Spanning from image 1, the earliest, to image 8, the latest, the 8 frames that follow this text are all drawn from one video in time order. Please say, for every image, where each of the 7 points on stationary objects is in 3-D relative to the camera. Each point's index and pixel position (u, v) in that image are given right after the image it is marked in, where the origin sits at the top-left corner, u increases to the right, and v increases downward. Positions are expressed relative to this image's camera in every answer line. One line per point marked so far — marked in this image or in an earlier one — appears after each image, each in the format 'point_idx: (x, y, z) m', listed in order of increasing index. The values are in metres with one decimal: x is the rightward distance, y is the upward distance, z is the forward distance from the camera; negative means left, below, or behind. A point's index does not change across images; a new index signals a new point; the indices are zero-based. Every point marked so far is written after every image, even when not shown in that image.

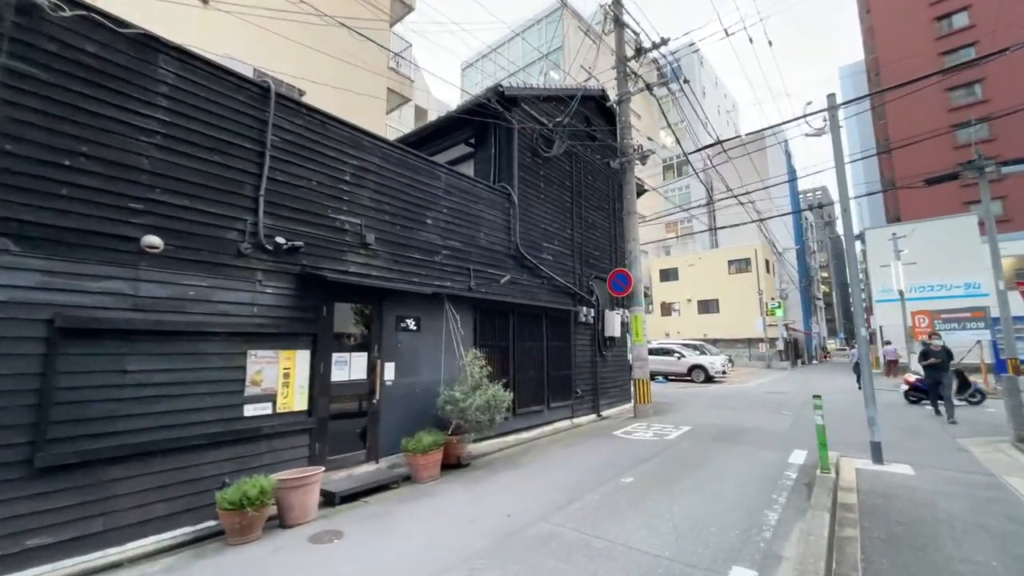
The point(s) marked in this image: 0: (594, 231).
0: (+2.3, +1.7, +12.6) m
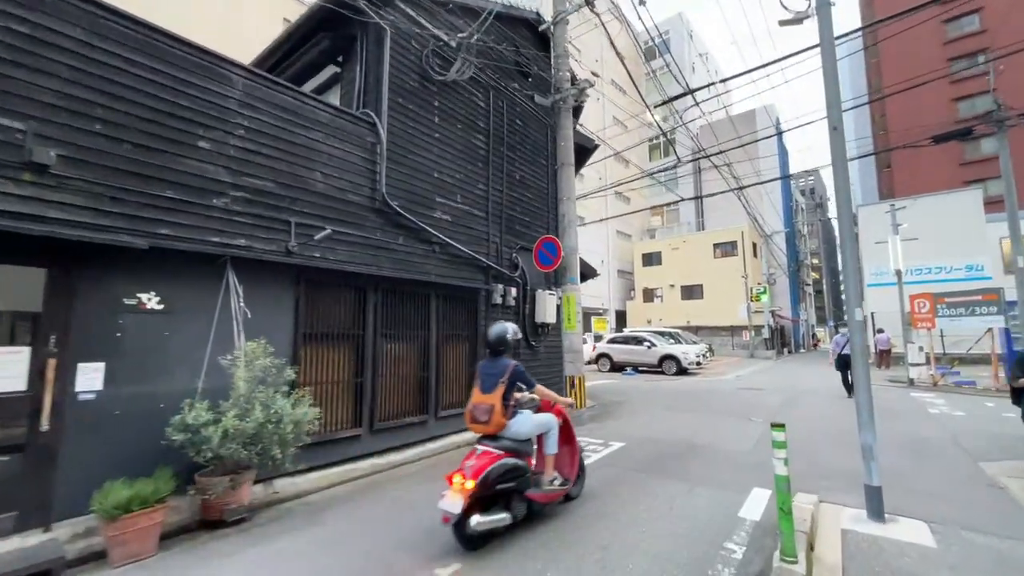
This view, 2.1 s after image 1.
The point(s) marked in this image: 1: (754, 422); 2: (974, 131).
0: (+0.2, +2.3, +10.0) m
1: (+4.7, -2.7, +8.5) m
2: (+12.9, +4.4, +12.2) m
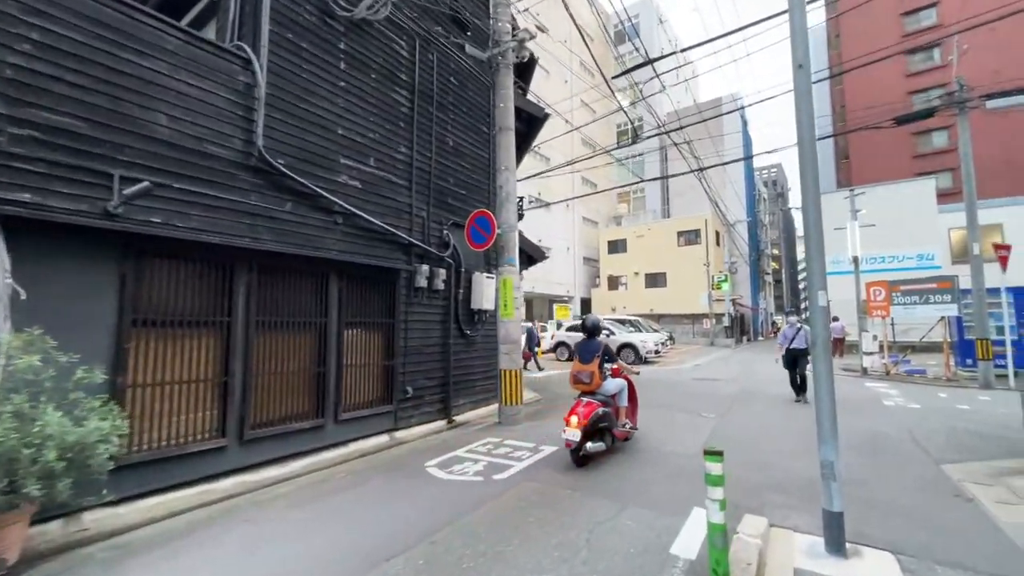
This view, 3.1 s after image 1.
0: (-1.1, +2.6, +8.8) m
1: (+3.4, -2.4, +7.7) m
2: (+11.4, +4.7, +11.7) m
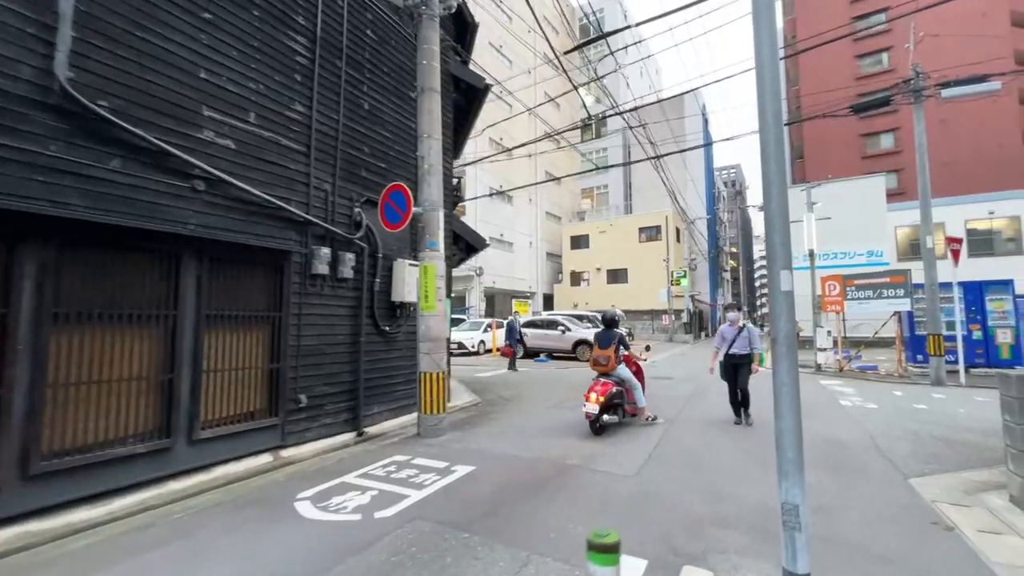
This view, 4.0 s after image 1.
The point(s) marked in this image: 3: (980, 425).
0: (-2.3, +2.8, +7.5) m
1: (+2.2, -2.2, +6.8) m
2: (+9.9, +4.9, +11.4) m
3: (+7.4, -2.2, +6.9) m
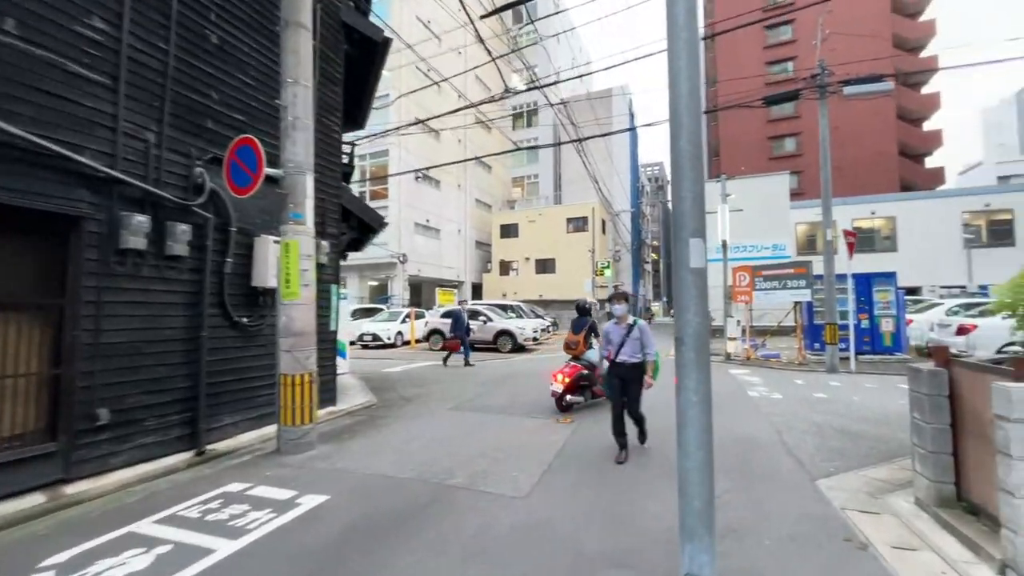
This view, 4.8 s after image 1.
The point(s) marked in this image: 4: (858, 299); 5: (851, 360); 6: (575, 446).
0: (-3.9, +3.1, +6.0) m
1: (+0.6, -2.0, +6.1) m
2: (+7.7, +5.1, +11.6) m
3: (+5.8, -2.0, +7.0) m
4: (+9.9, -0.3, +12.5) m
5: (+9.0, -1.9, +11.5) m
6: (+0.8, -2.0, +5.7) m
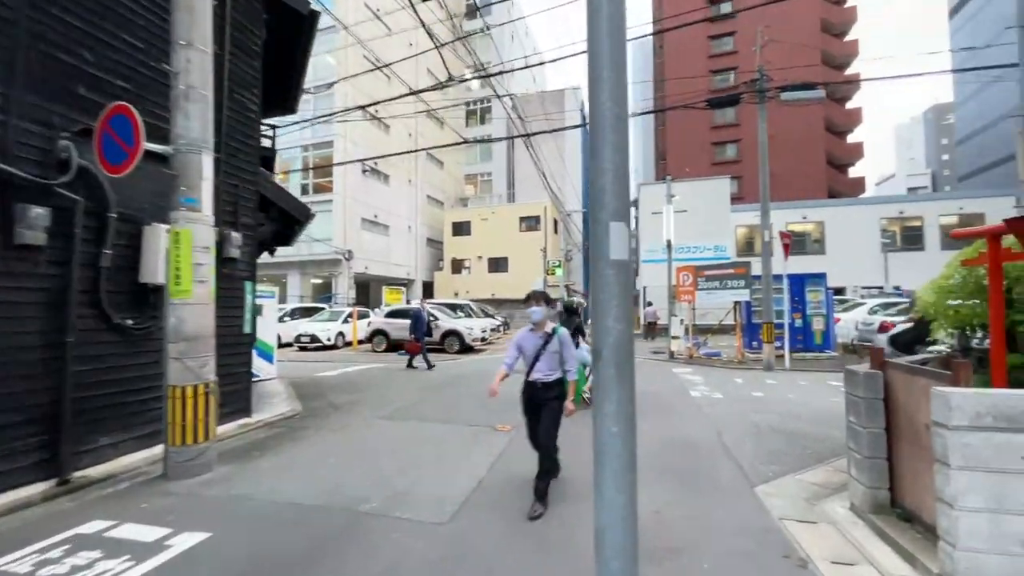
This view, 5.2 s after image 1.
0: (-4.7, +3.1, +5.1) m
1: (-0.2, -2.0, +5.7) m
2: (+6.2, +5.1, +11.9) m
3: (+4.8, -2.0, +7.1) m
4: (+8.3, -0.3, +12.9) m
5: (+7.5, -1.9, +11.9) m
6: (0.0, -2.0, +5.3) m
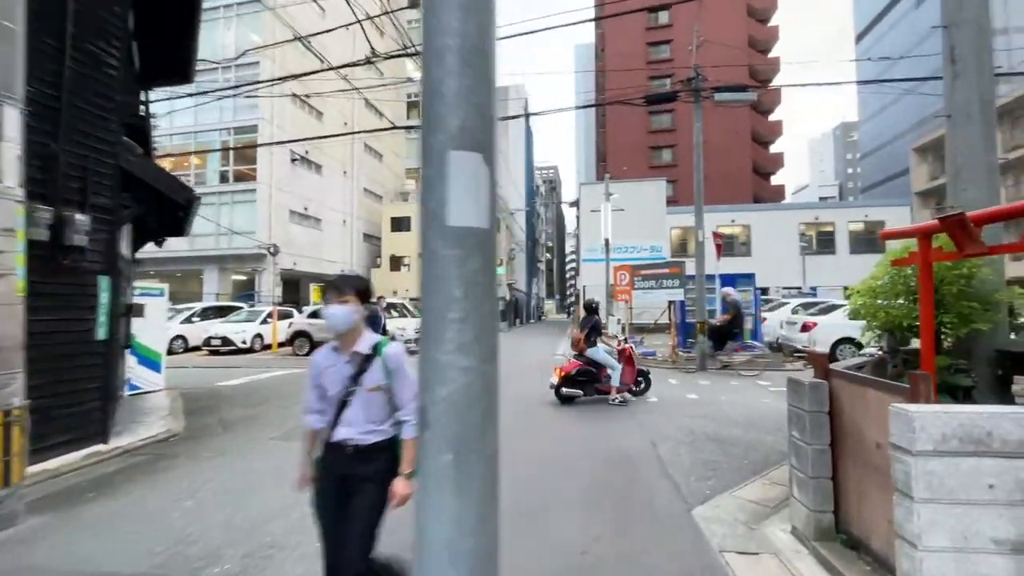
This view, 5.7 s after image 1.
0: (-5.5, +3.2, +3.7) m
1: (-1.2, -2.0, +4.9) m
2: (+4.5, +5.2, +11.8) m
3: (+3.6, -2.0, +6.9) m
4: (+6.4, -0.3, +13.2) m
5: (+5.7, -1.9, +12.1) m
6: (-0.9, -2.0, +4.5) m
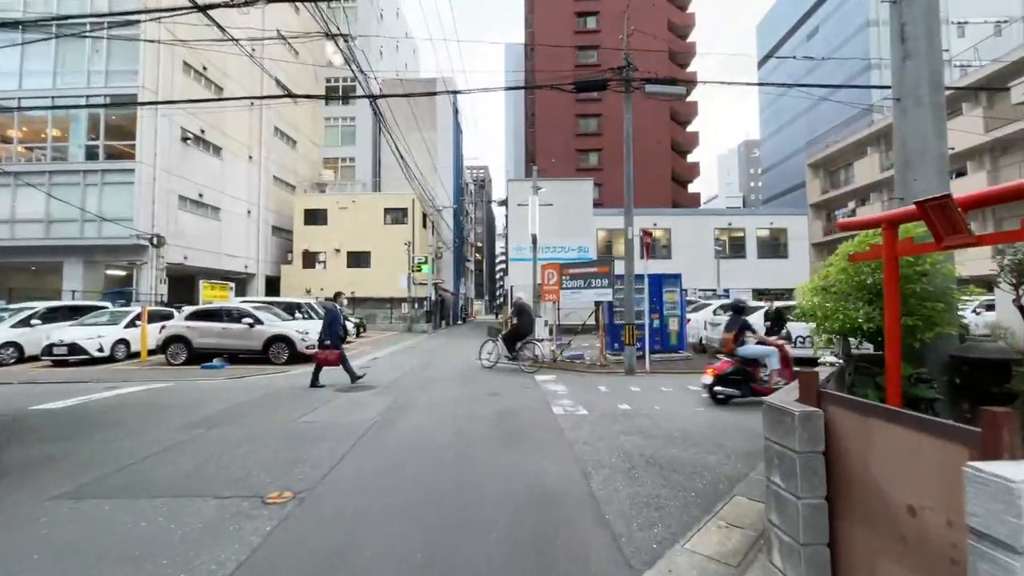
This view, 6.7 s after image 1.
0: (-6.1, +3.3, +1.6) m
1: (-2.1, -1.9, +3.4) m
2: (+2.5, +5.2, +11.2) m
3: (+2.3, -2.0, +6.1) m
4: (+4.1, -0.3, +12.8) m
5: (+3.6, -1.9, +11.6) m
6: (-1.7, -1.9, +3.1) m
